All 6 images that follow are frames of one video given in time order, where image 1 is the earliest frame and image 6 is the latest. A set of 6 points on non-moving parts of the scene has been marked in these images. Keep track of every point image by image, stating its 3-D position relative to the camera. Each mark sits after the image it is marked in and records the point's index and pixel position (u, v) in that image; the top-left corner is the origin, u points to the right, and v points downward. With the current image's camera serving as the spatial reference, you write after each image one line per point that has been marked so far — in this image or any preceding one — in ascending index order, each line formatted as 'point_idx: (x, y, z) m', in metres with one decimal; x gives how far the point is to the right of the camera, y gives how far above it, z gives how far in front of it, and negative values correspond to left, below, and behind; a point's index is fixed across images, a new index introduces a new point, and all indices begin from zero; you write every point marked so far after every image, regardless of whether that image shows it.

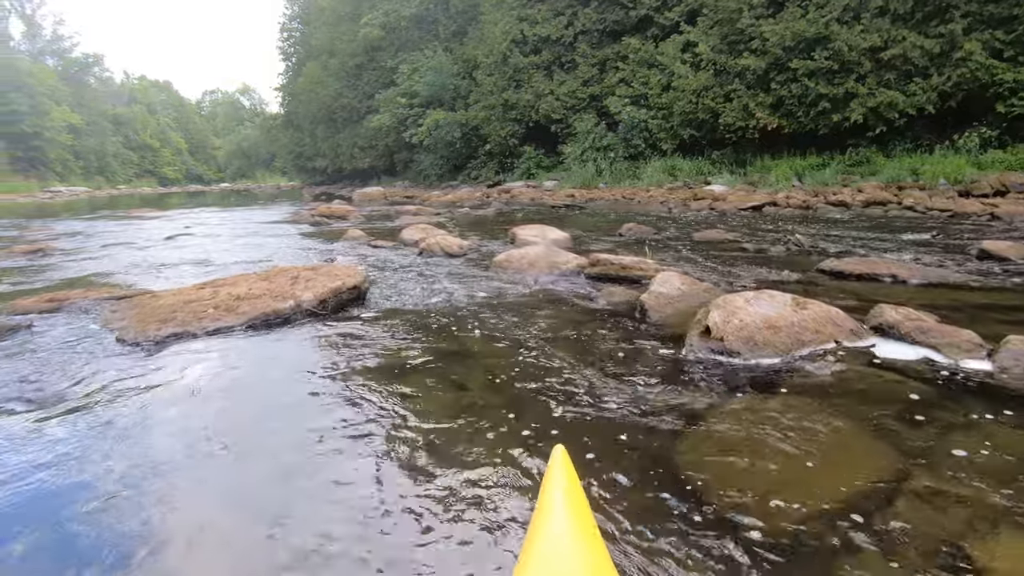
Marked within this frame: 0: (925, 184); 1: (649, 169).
0: (+9.3, +2.4, +12.3) m
1: (+4.4, +3.8, +17.3) m
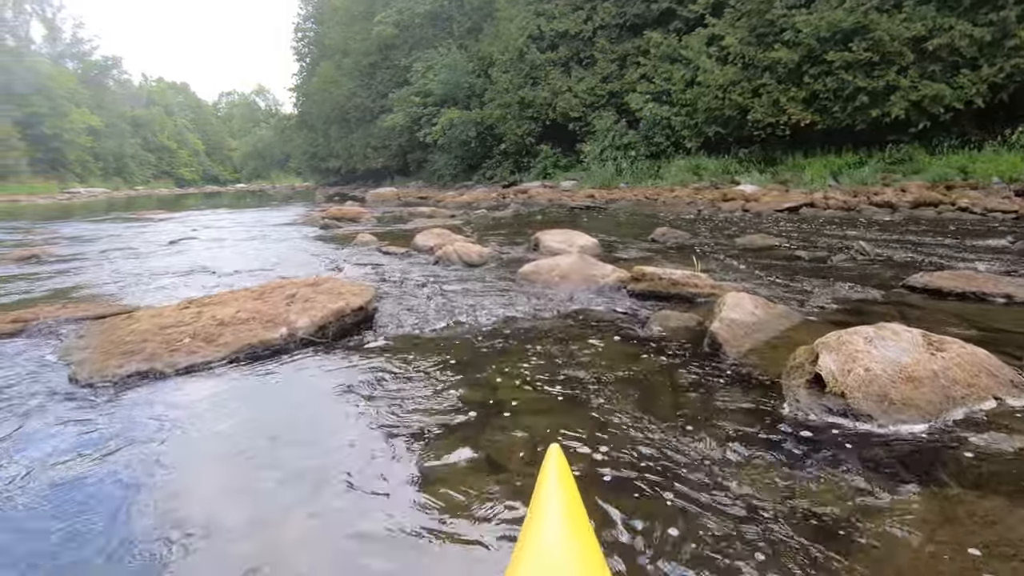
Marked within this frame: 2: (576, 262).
0: (+9.8, +2.2, +11.3) m
1: (+4.9, +3.7, +16.4) m
2: (+0.6, +0.3, +5.2) m
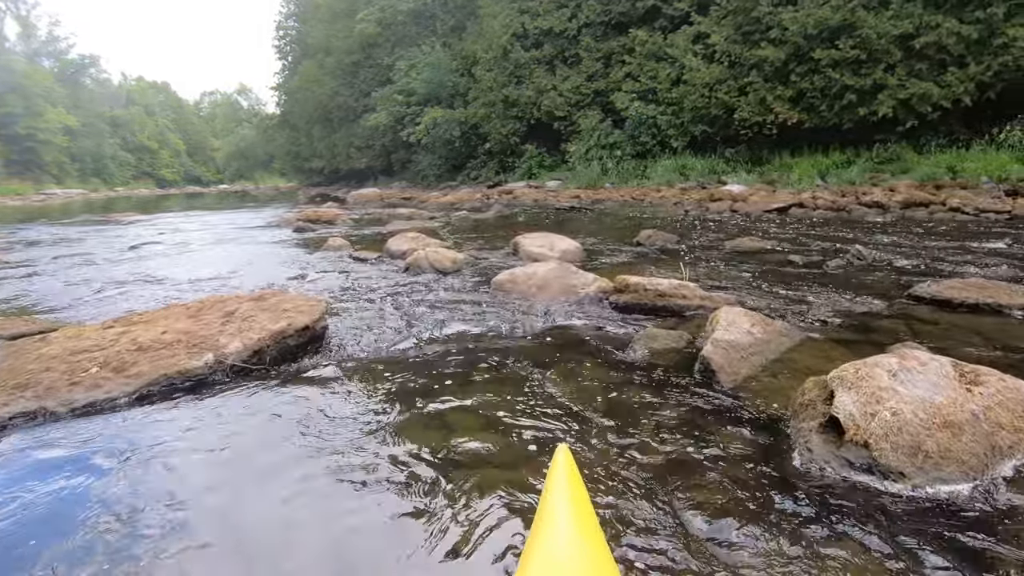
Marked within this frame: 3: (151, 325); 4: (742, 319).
0: (+9.4, +2.2, +11.1) m
1: (+4.4, +3.6, +16.1) m
2: (+0.4, +0.2, +4.8) m
3: (-2.5, -0.3, +3.7) m
4: (+1.4, -0.2, +3.2) m
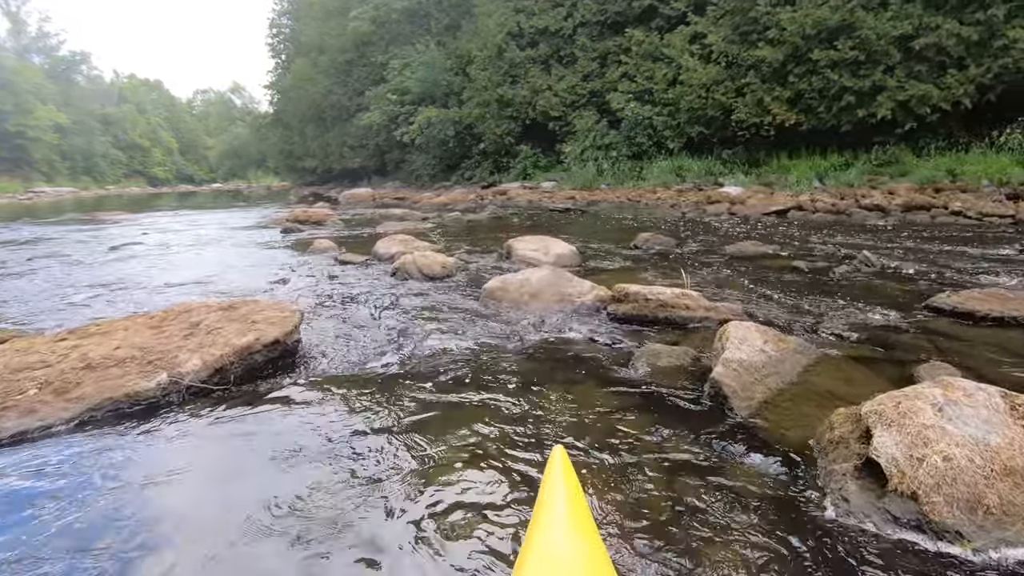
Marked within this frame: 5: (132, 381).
0: (+9.3, +2.1, +10.9) m
1: (+4.2, +3.5, +15.8) m
2: (+0.3, +0.1, +4.5) m
3: (-2.6, -0.3, +3.4) m
4: (+1.3, -0.3, +2.9) m
5: (-1.9, -0.5, +2.7) m
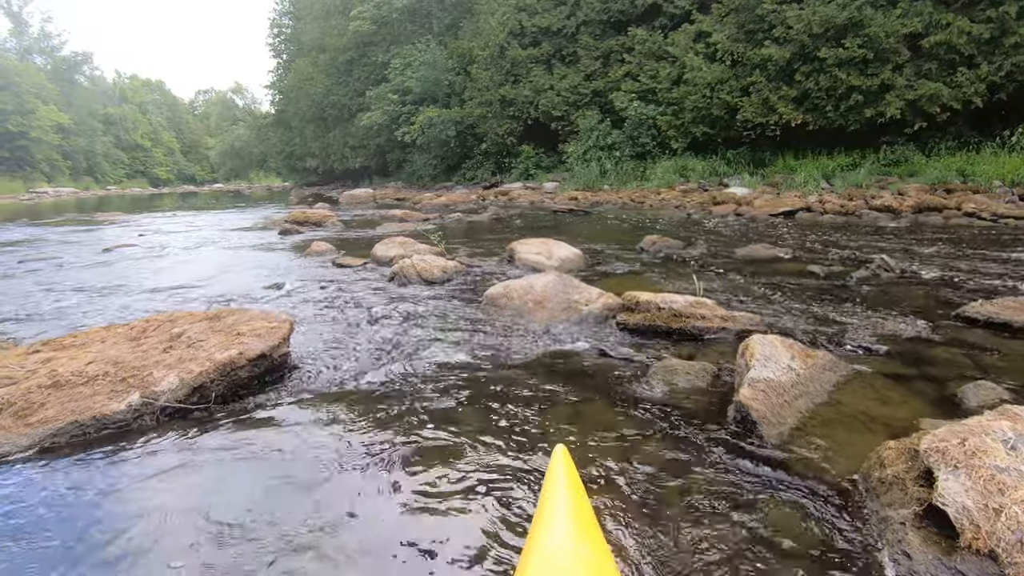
0: (+9.3, +2.0, +10.6) m
1: (+4.3, +3.5, +15.6) m
2: (+0.3, 0.0, +4.2) m
3: (-2.6, -0.4, +3.2) m
4: (+1.3, -0.3, +2.6) m
5: (-1.9, -0.5, +2.5) m
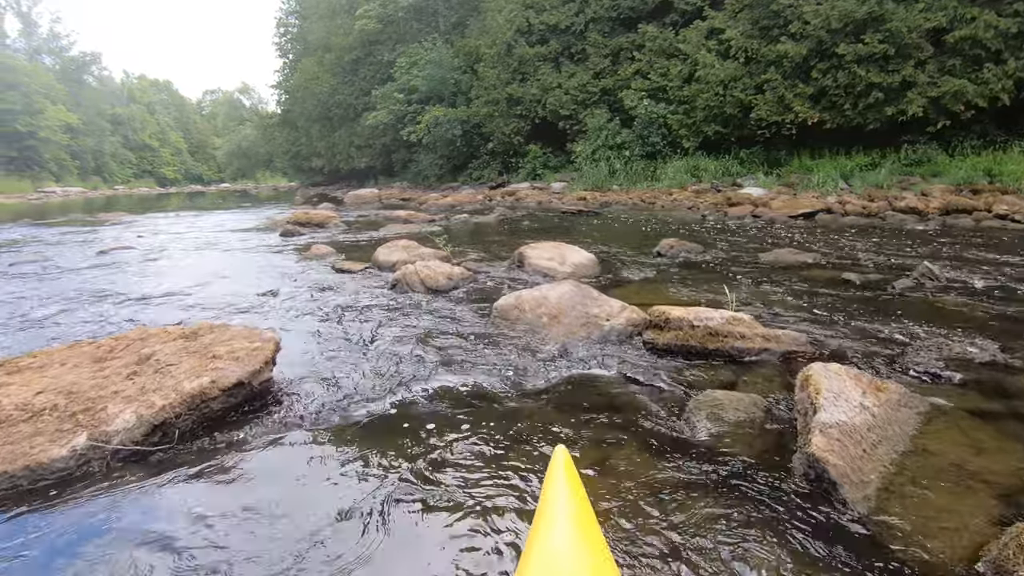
0: (+9.5, +1.9, +10.1) m
1: (+4.5, +3.4, +15.1) m
2: (+0.4, 0.0, +3.8) m
3: (-2.5, -0.4, +2.8) m
4: (+1.4, -0.4, +2.2) m
5: (-1.9, -0.6, +2.1) m
